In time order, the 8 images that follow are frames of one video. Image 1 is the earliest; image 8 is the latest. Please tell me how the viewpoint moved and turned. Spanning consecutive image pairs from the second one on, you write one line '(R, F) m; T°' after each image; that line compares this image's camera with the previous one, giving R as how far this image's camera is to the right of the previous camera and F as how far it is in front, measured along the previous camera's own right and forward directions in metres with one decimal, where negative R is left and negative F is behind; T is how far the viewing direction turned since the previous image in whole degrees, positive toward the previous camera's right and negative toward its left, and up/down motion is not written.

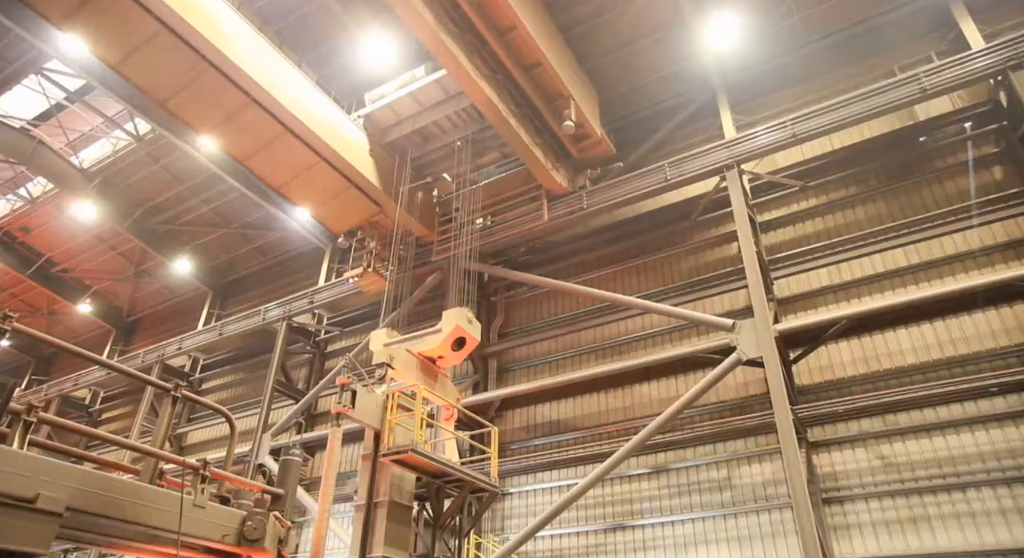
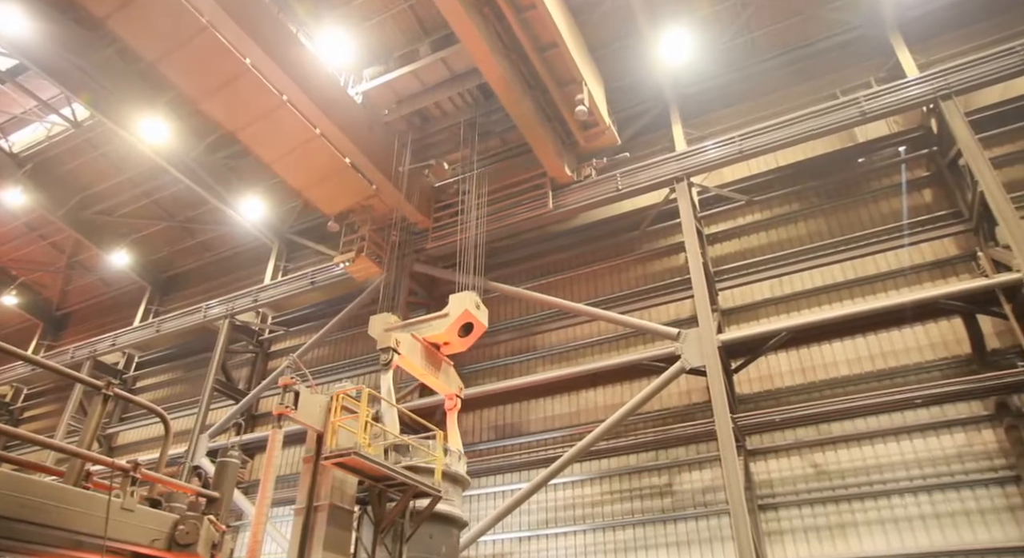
(-0.1, 0.0) m; +5°
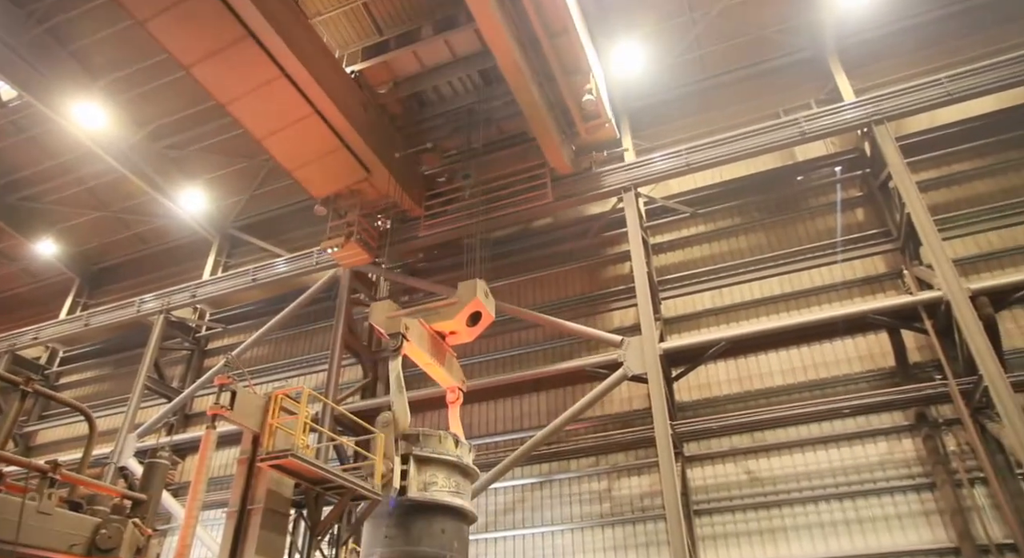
(-0.1, 0.0) m; +5°
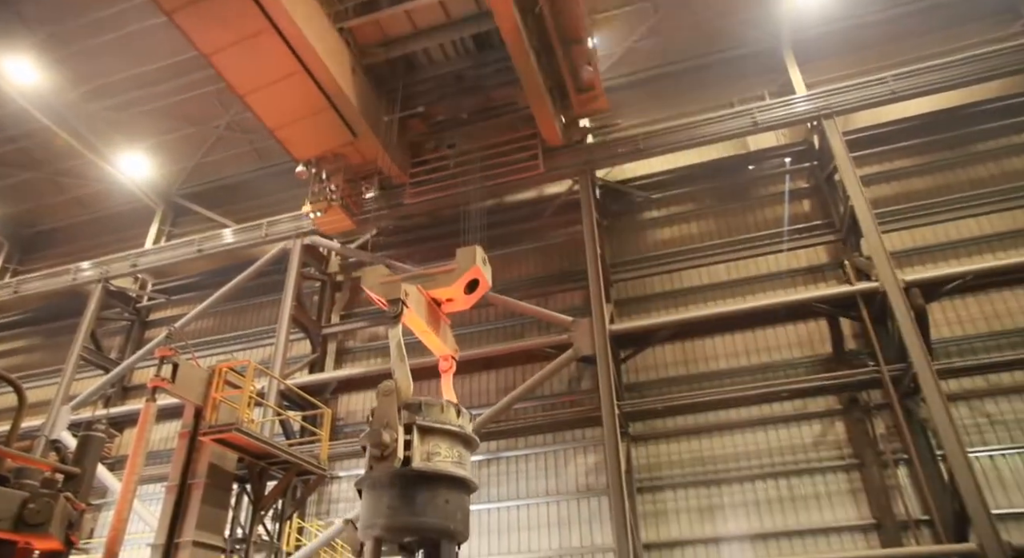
(-0.5, -0.3) m; +4°
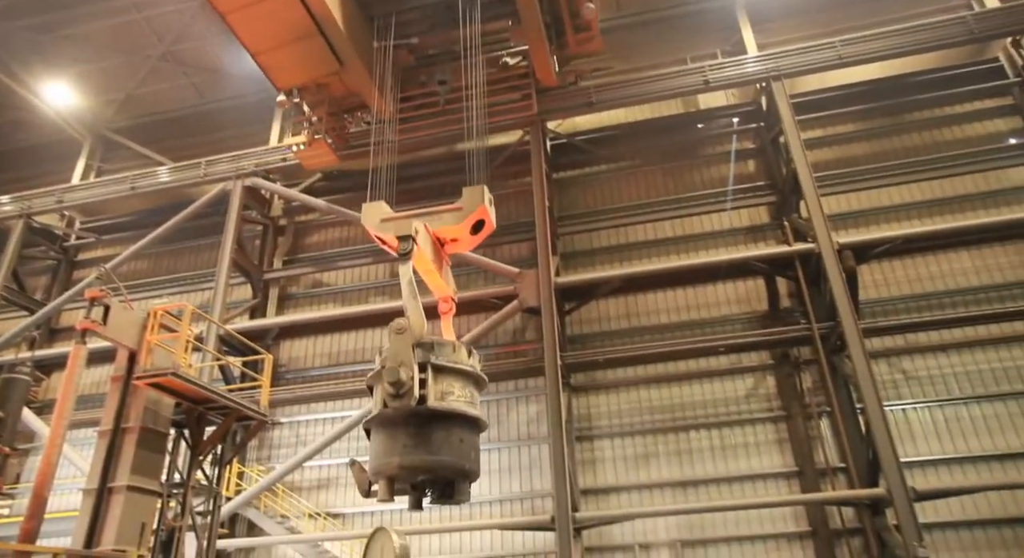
(-0.4, -0.1) m; +5°
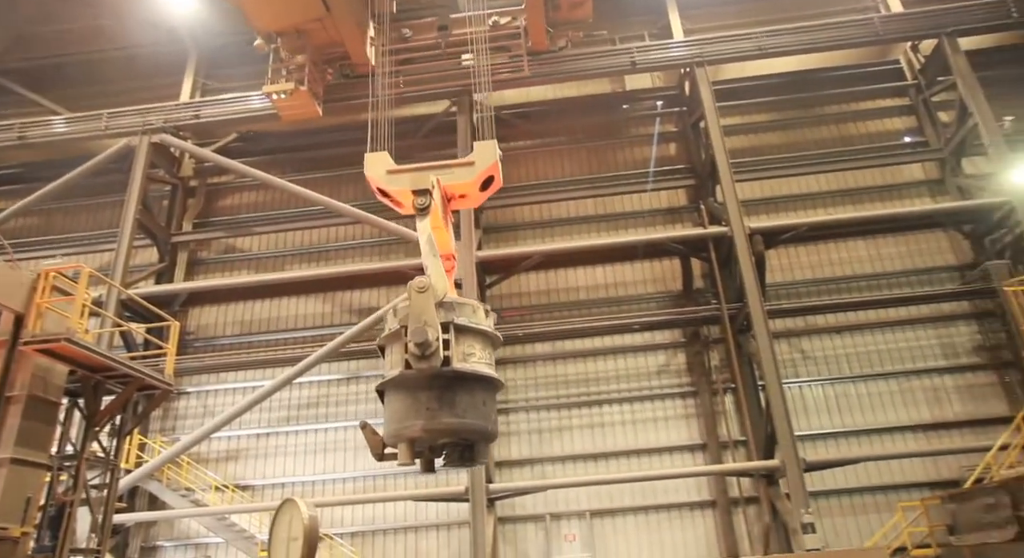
(-1.1, 0.0) m; +7°
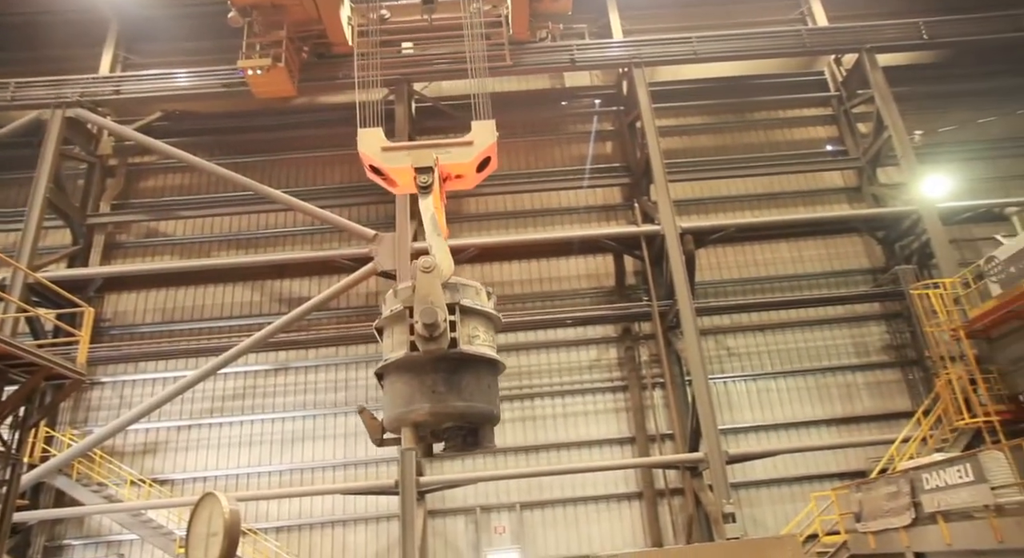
(-1.1, +0.1) m; +6°
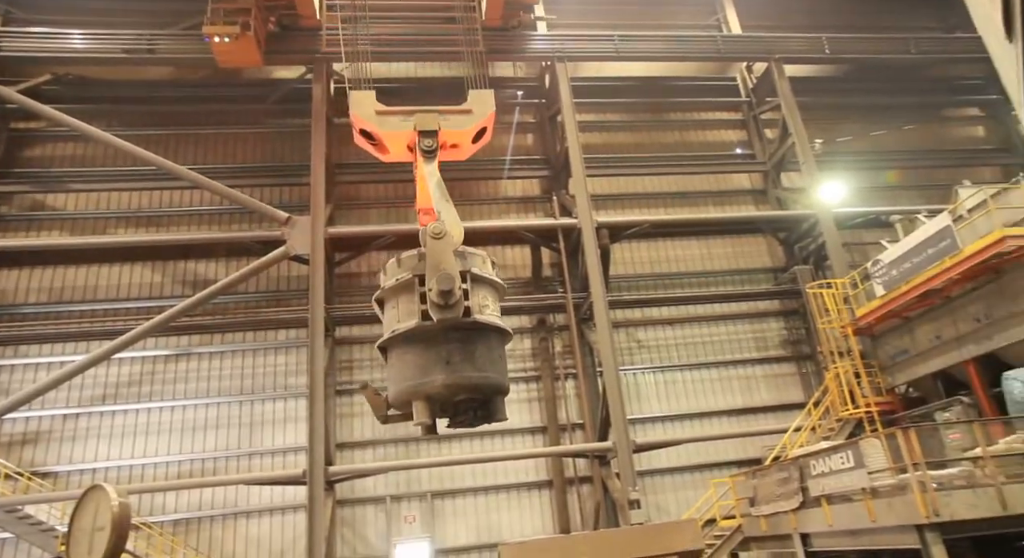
(-1.4, +0.3) m; +8°
